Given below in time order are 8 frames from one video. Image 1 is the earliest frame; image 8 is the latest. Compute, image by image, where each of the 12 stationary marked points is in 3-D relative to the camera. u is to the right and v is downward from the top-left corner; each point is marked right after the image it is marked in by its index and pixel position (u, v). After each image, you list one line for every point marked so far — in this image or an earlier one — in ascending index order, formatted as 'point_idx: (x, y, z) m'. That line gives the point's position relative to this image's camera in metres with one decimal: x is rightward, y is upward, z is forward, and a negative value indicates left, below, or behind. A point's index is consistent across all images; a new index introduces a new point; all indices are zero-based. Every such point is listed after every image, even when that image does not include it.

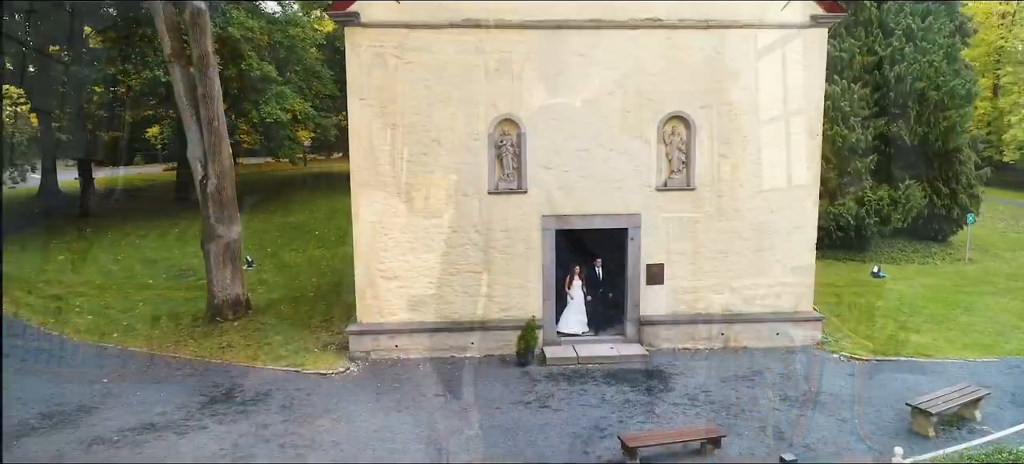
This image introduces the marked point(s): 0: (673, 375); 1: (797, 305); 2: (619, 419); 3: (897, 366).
0: (+2.3, -2.0, +10.4) m
1: (+4.5, -1.2, +11.6) m
2: (+1.3, -2.2, +8.9) m
3: (+5.6, -1.9, +10.8) m
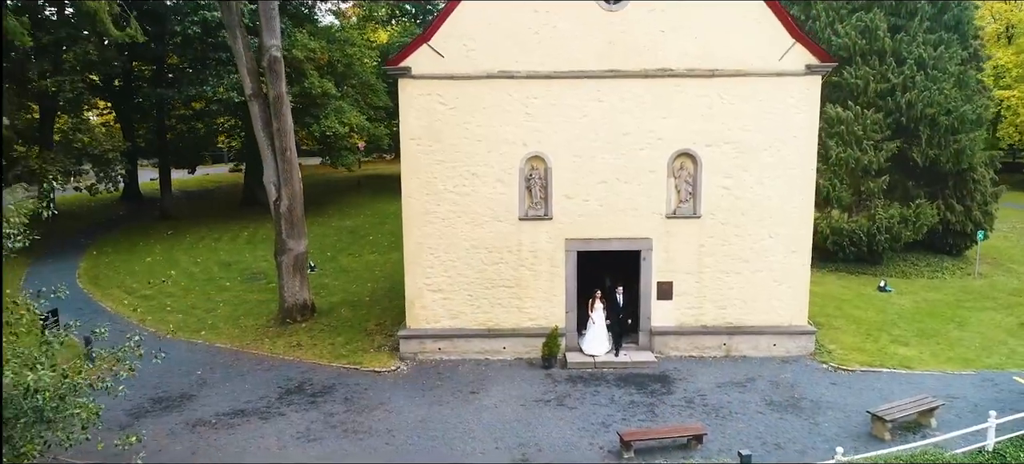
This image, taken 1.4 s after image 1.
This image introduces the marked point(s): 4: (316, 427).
0: (+2.7, -2.4, +12.0) m
1: (+5.0, -1.6, +13.1) m
2: (+1.6, -2.7, +10.6) m
3: (+6.1, -2.4, +12.2) m
4: (-2.8, -2.8, +10.4) m
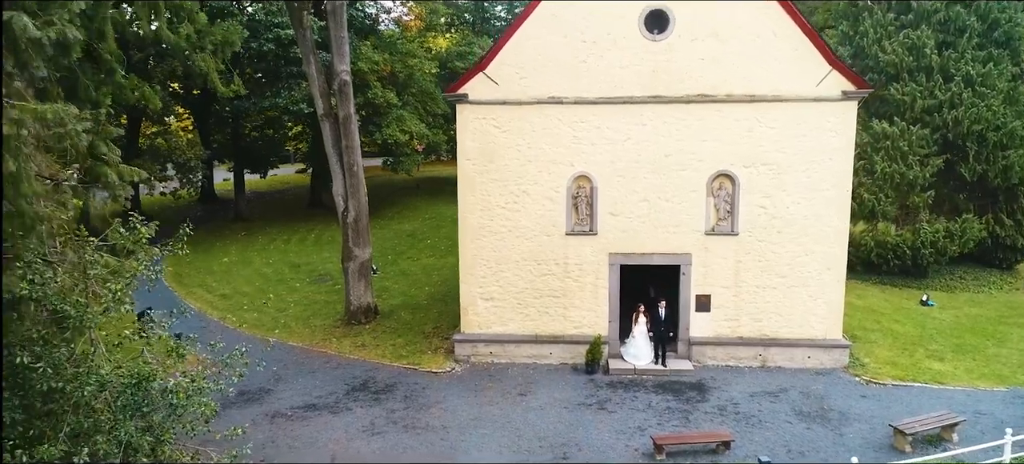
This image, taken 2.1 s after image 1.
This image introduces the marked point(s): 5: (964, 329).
0: (+3.5, -2.7, +12.8) m
1: (+5.9, -1.9, +13.7) m
2: (+2.3, -3.0, +11.4) m
3: (+6.9, -2.7, +12.7) m
4: (-2.1, -3.0, +11.6) m
5: (+9.7, -2.1, +15.8) m
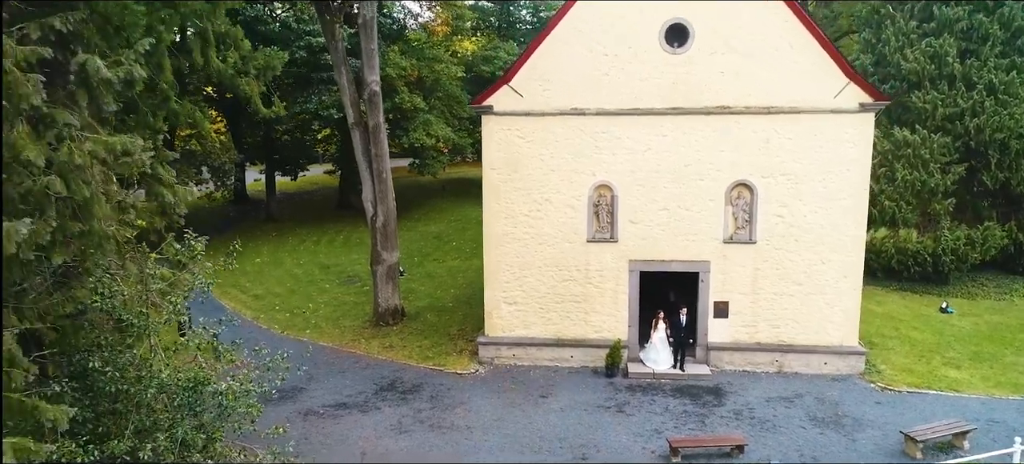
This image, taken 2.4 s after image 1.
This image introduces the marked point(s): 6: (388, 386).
0: (+3.9, -2.9, +13.1) m
1: (+6.3, -2.1, +13.9) m
2: (+2.6, -3.1, +11.8) m
3: (+7.2, -2.9, +12.9) m
4: (-1.7, -3.1, +12.1) m
5: (+10.2, -2.3, +15.9) m
6: (-2.3, -2.9, +13.7) m
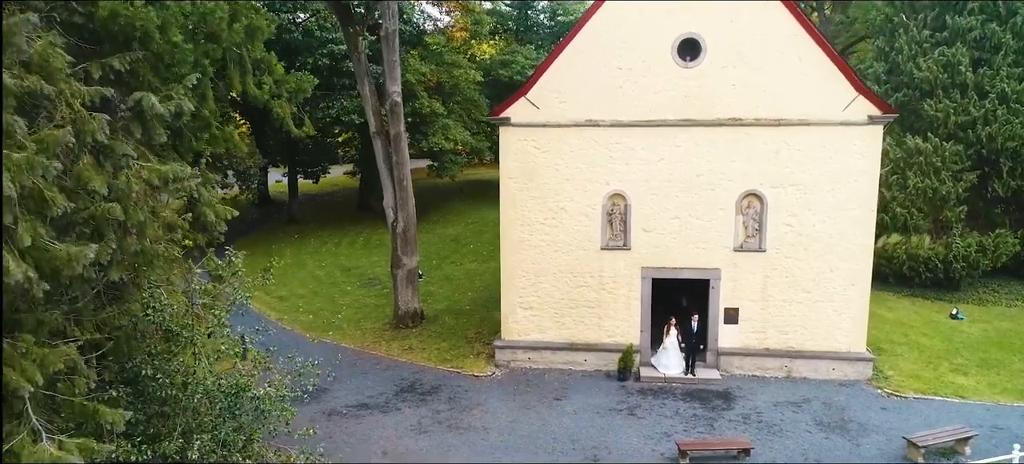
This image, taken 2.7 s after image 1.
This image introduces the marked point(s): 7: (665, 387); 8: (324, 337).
0: (+4.2, -3.0, +13.5) m
1: (+6.6, -2.2, +14.3) m
2: (+2.9, -3.3, +12.2) m
3: (+7.5, -3.1, +13.2) m
4: (-1.5, -3.3, +12.7) m
5: (+10.6, -2.5, +16.2) m
6: (-2.0, -3.0, +14.2) m
7: (+2.9, -3.0, +14.0) m
8: (-4.5, -2.5, +17.4) m
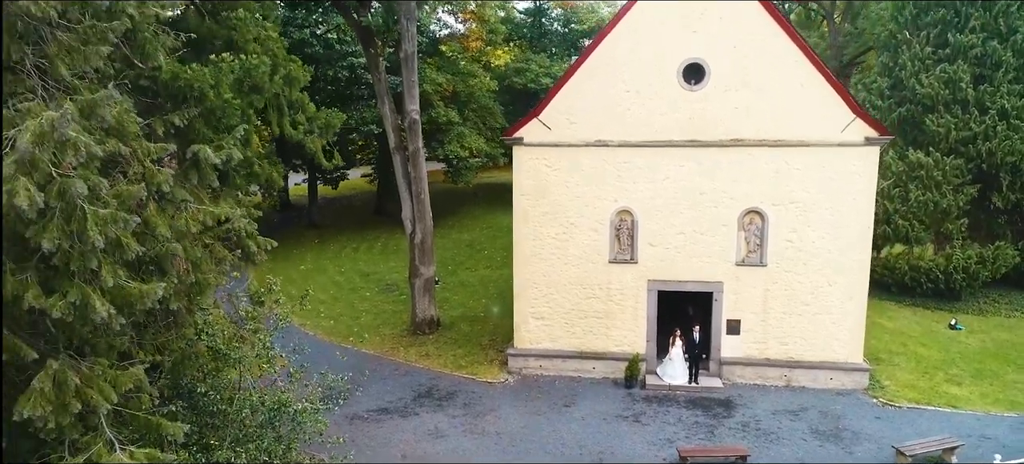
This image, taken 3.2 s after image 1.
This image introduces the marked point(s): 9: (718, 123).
0: (+4.4, -3.4, +14.2) m
1: (+6.8, -2.6, +14.9) m
2: (+3.1, -3.6, +13.0) m
3: (+7.7, -3.4, +13.9) m
4: (-1.3, -3.6, +13.5) m
5: (+10.9, -2.8, +16.7) m
6: (-1.8, -3.3, +15.1) m
7: (+3.2, -3.3, +14.7) m
8: (-4.1, -2.8, +18.3) m
9: (+4.1, +2.2, +14.5) m
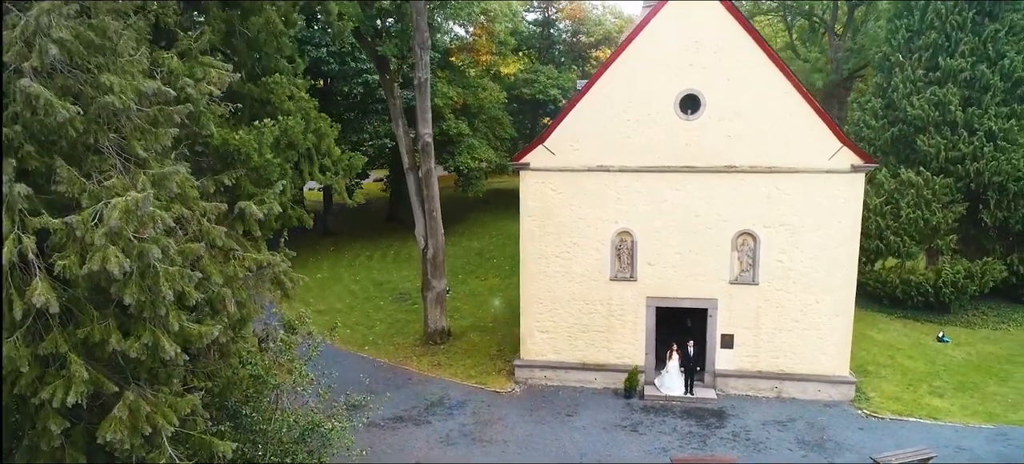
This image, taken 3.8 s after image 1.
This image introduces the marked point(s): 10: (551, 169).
0: (+4.5, -3.8, +15.1) m
1: (+7.0, -3.0, +15.8) m
2: (+3.2, -4.0, +13.9) m
3: (+7.9, -3.9, +14.8) m
4: (-1.1, -4.0, +14.5) m
5: (+11.0, -3.2, +17.6) m
6: (-1.7, -3.7, +16.1) m
7: (+3.3, -3.7, +15.7) m
8: (-4.0, -3.1, +19.3) m
9: (+4.2, +1.7, +15.5) m
10: (+0.9, +1.4, +16.0) m
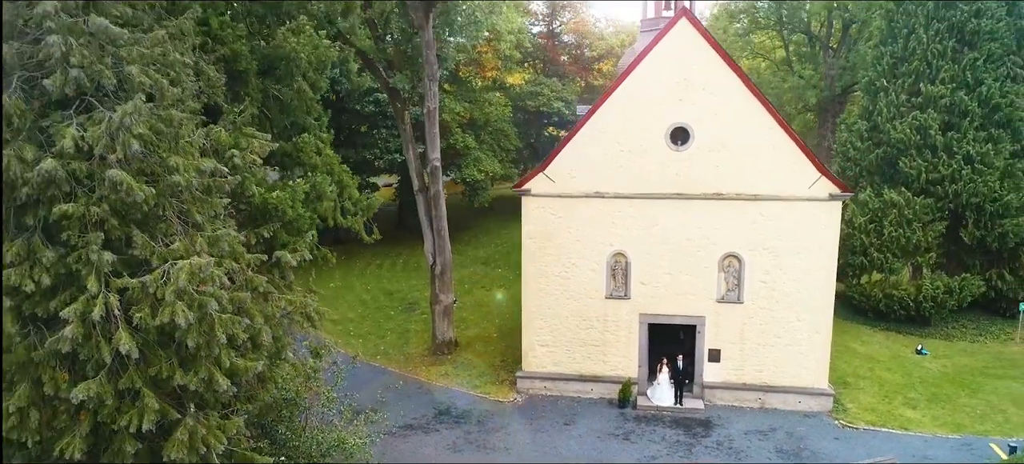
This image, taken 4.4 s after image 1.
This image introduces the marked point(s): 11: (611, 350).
0: (+4.5, -4.3, +16.4) m
1: (+7.0, -3.5, +17.0) m
2: (+3.2, -4.5, +15.1) m
3: (+7.9, -4.4, +15.9) m
4: (-1.1, -4.5, +15.7) m
5: (+11.1, -3.7, +18.7) m
6: (-1.6, -4.2, +17.3) m
7: (+3.3, -4.2, +16.9) m
8: (-3.9, -3.6, +20.6) m
9: (+4.3, +1.2, +16.6) m
10: (+0.9, +0.9, +17.3) m
11: (+2.4, -2.9, +17.7) m
